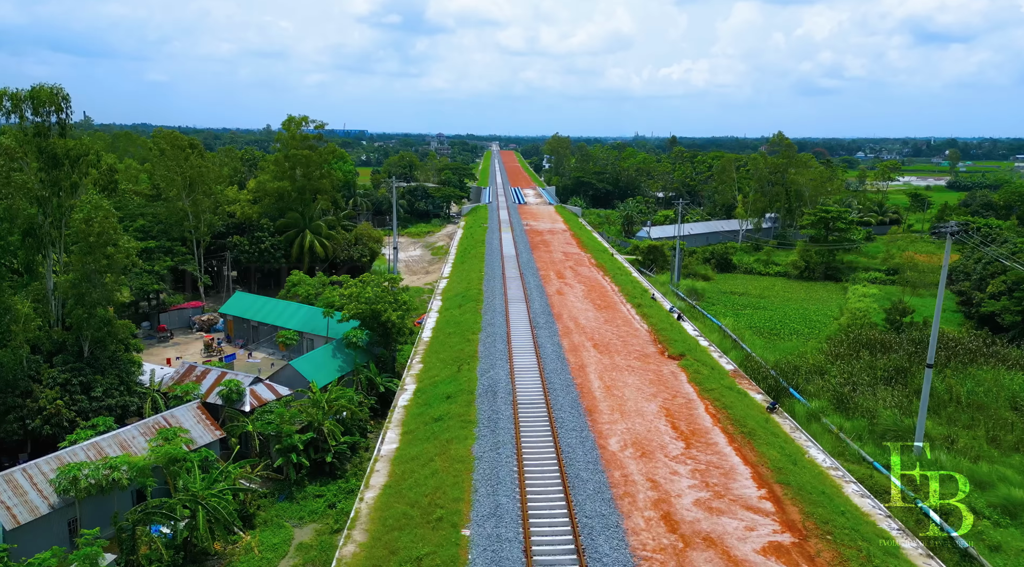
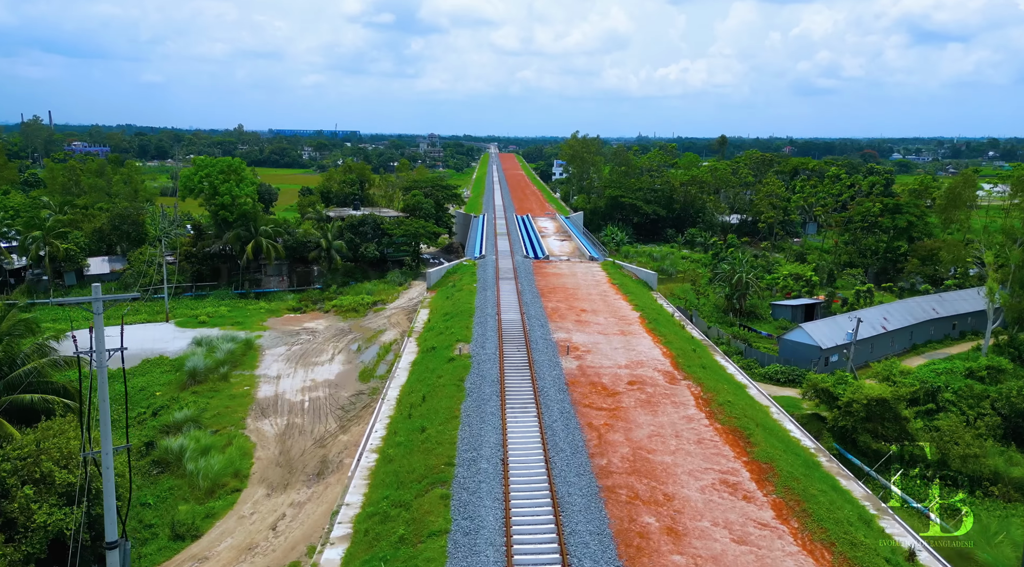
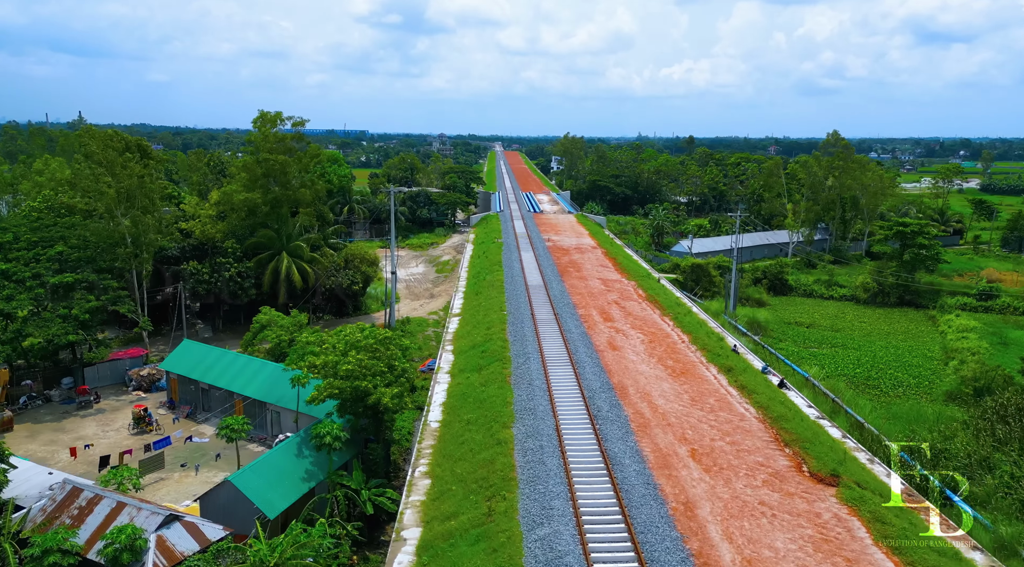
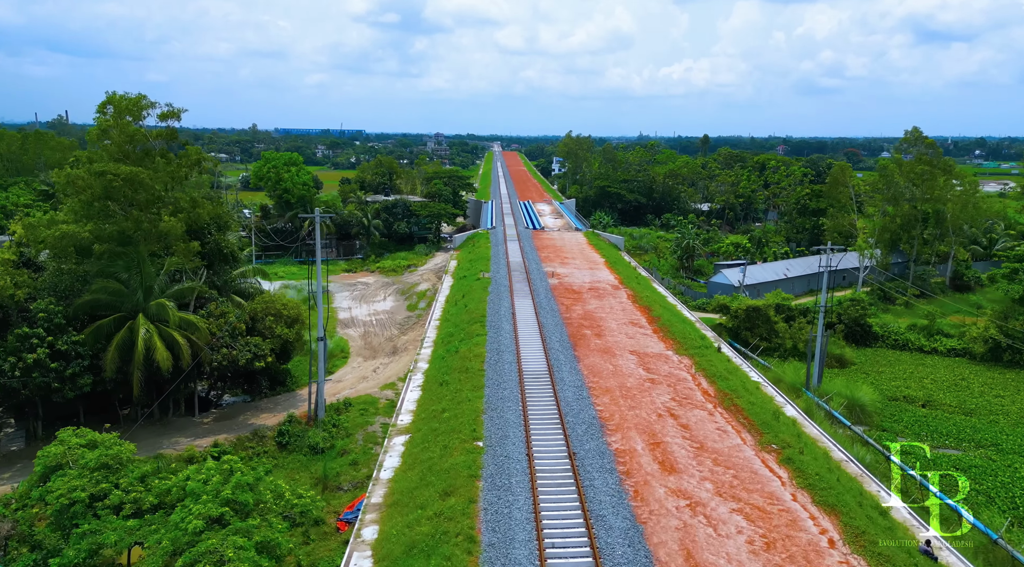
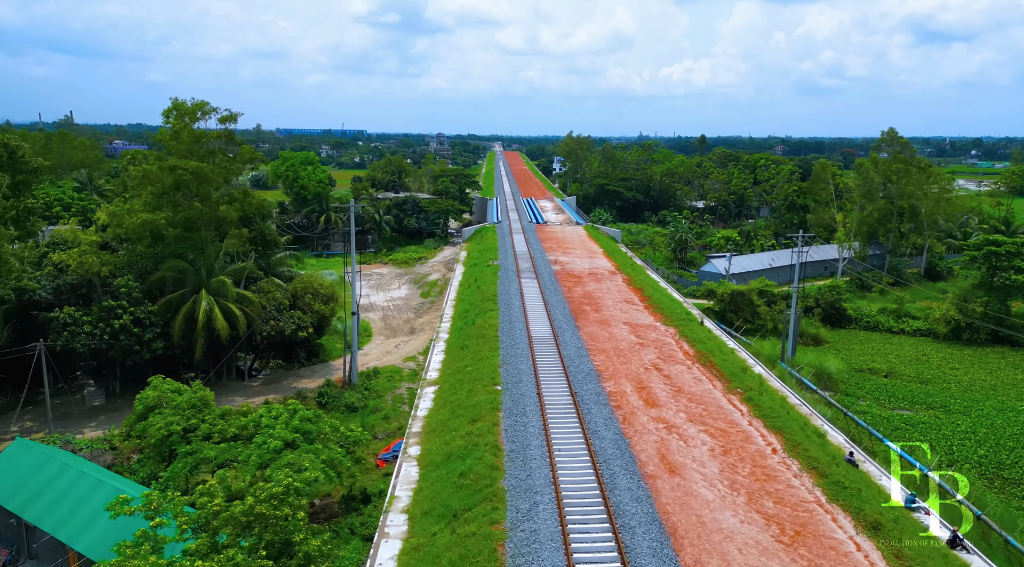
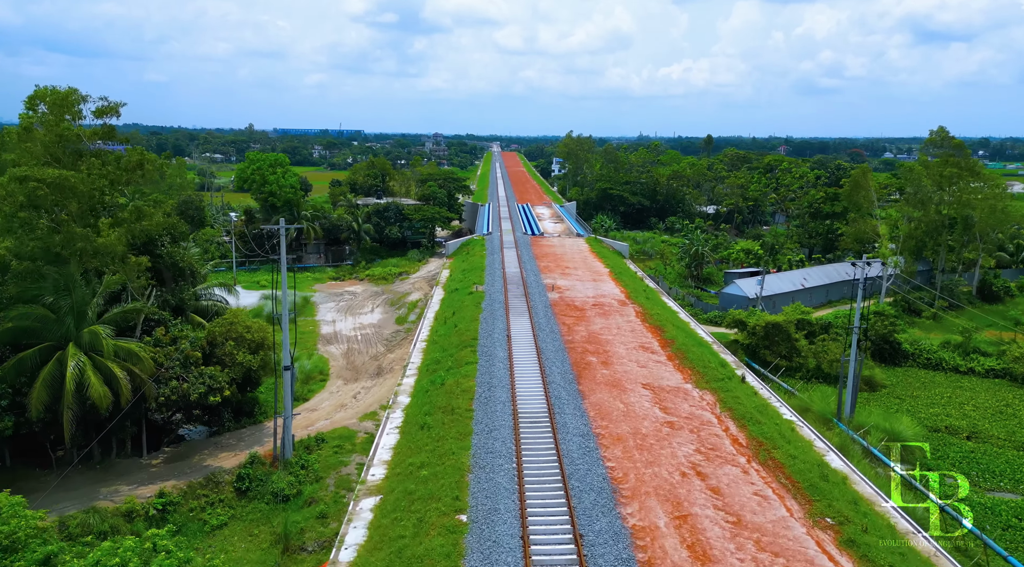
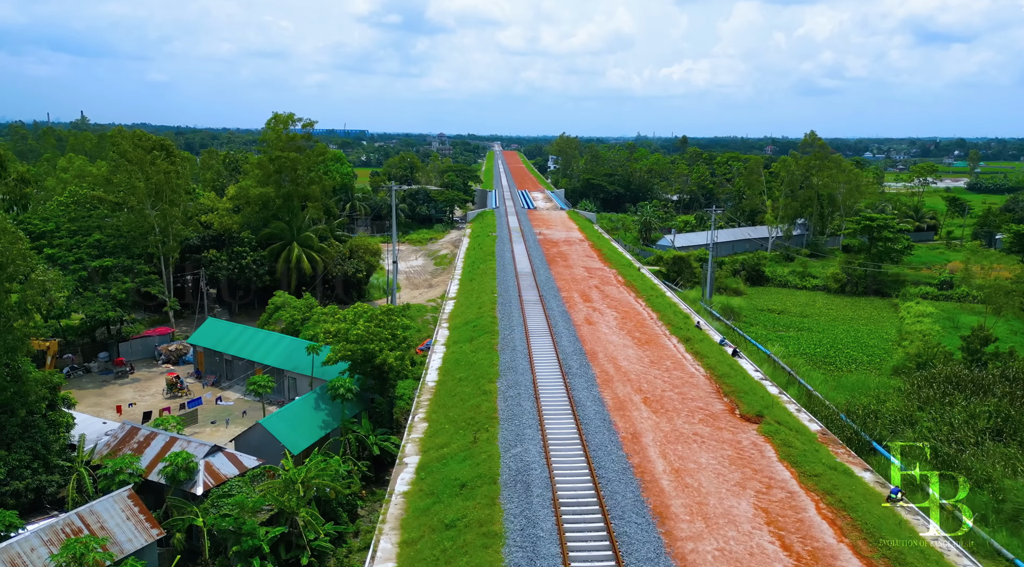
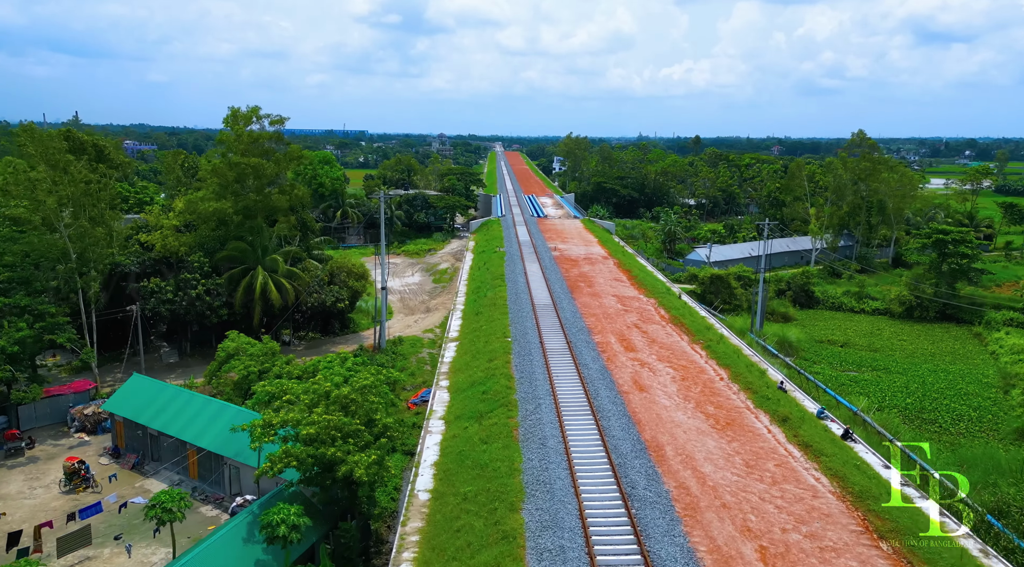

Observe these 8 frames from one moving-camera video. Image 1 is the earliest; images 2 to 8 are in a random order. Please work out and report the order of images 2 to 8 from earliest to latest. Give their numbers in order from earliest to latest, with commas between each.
7, 3, 8, 5, 4, 6, 2
